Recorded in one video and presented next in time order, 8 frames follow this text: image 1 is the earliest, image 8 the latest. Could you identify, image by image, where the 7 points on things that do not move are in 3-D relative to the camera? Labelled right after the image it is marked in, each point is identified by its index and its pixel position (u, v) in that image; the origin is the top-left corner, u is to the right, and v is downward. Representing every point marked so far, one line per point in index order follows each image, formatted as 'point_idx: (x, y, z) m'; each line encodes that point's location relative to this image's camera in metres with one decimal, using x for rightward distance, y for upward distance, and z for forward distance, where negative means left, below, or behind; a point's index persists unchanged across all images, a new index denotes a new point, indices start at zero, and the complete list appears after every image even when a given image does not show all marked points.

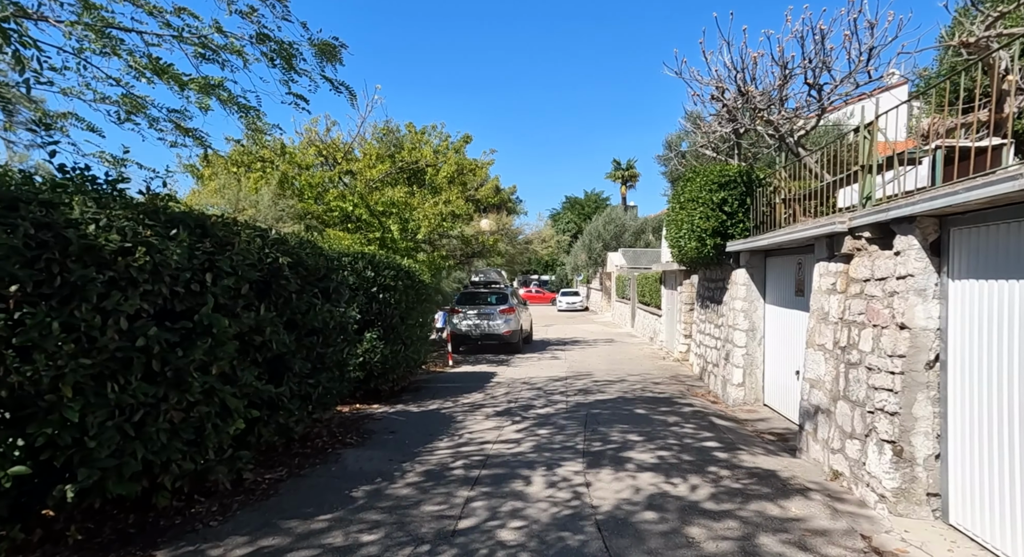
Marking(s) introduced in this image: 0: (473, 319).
0: (-1.0, -1.1, +18.2) m
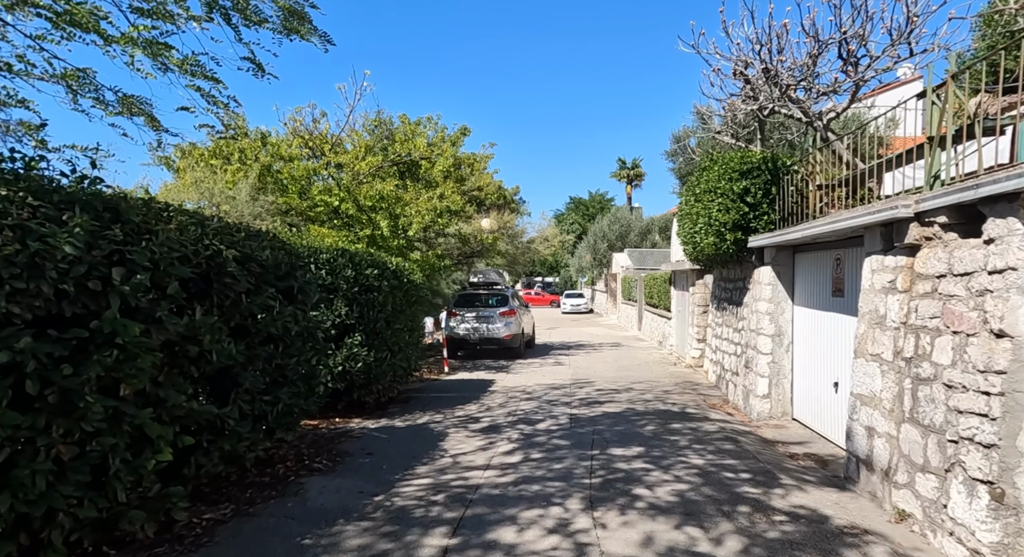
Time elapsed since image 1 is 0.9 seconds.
0: (-1.0, -1.1, +17.1) m
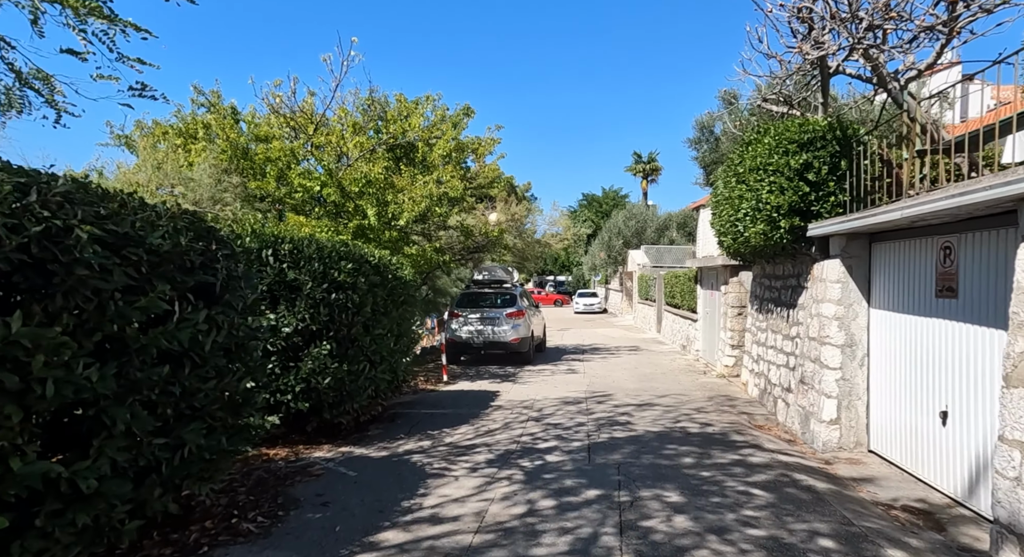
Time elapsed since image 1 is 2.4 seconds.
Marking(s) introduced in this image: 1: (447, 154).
0: (-0.8, -1.0, +15.5) m
1: (-1.2, +2.4, +13.6) m
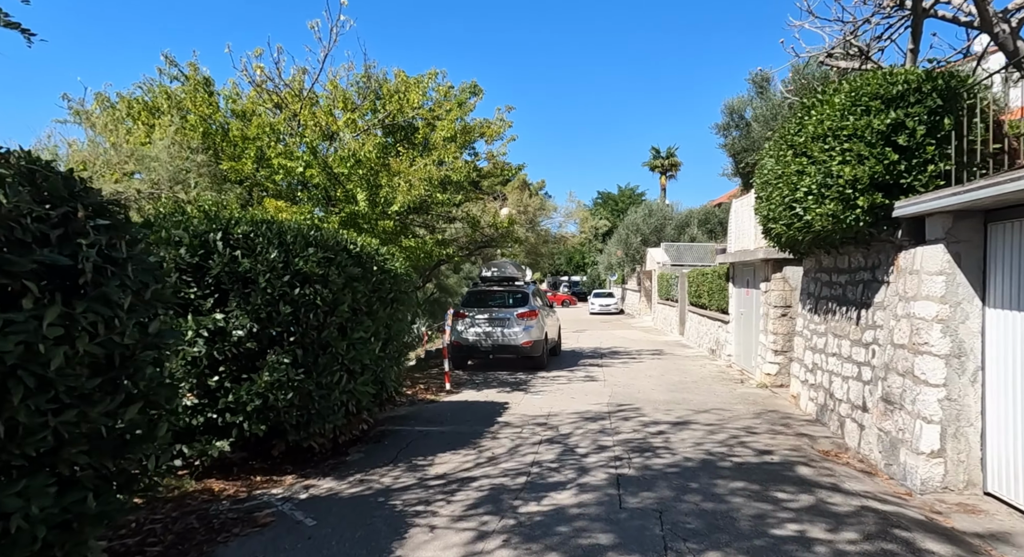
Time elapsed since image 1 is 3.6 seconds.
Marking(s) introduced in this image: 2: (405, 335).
0: (-0.6, -1.0, +14.0) m
1: (-1.0, +2.5, +12.1) m
2: (-1.3, -0.7, +8.5) m
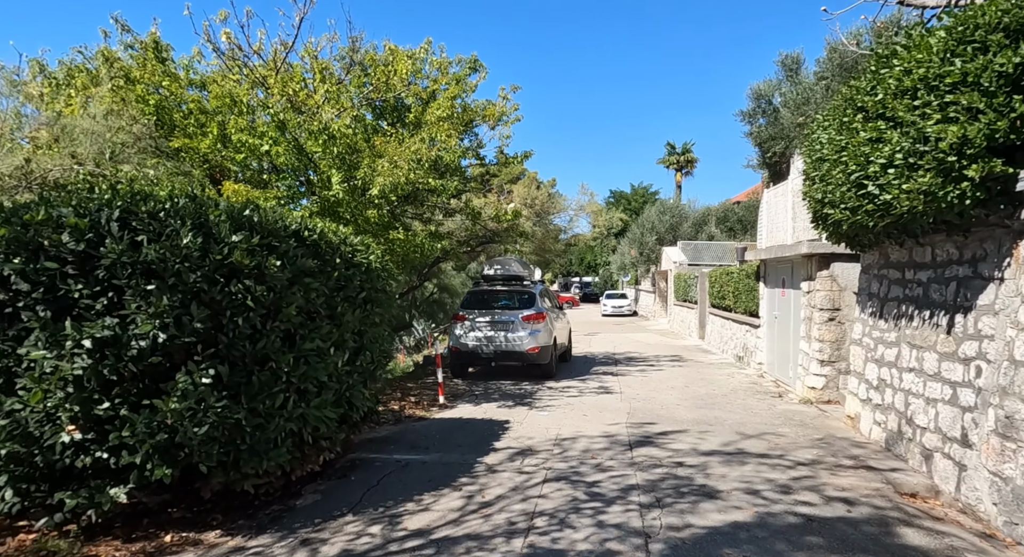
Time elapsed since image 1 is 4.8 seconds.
0: (-0.5, -0.9, +12.5) m
1: (-1.0, +2.5, +10.7) m
2: (-1.3, -0.7, +7.1) m
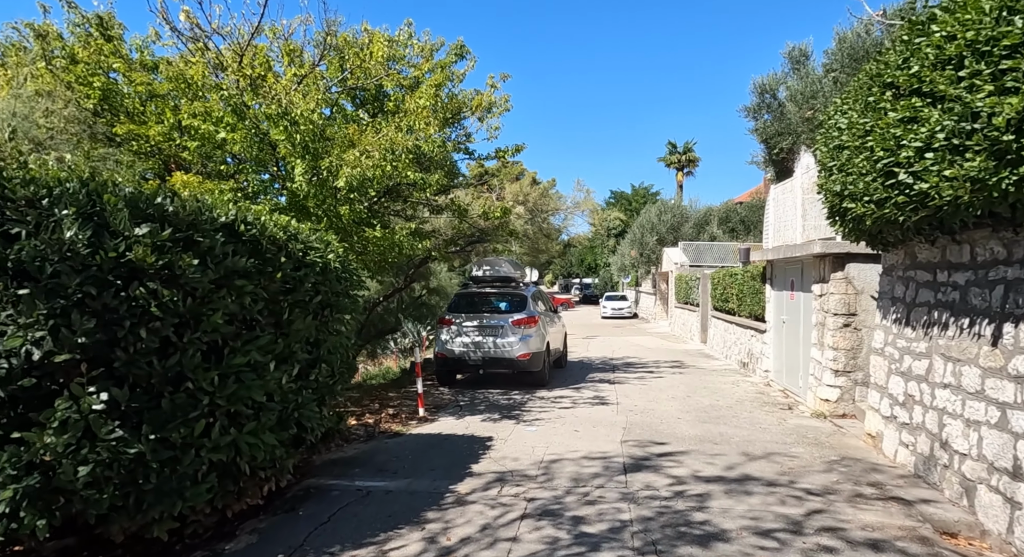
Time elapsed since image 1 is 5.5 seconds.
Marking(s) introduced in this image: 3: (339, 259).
0: (-0.7, -1.0, +11.7) m
1: (-1.1, +2.5, +9.9) m
2: (-1.5, -0.7, +6.3) m
3: (-1.5, +0.2, +6.1) m
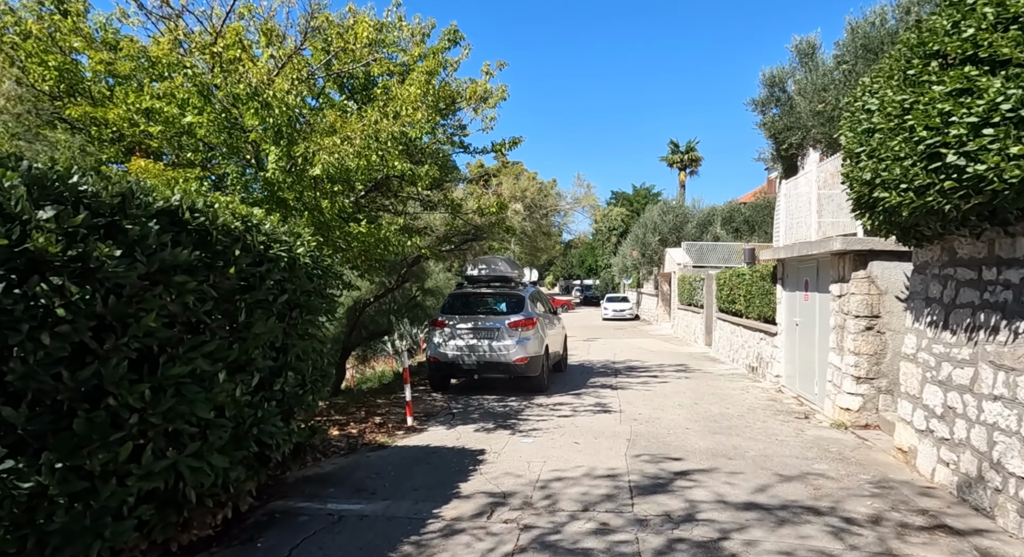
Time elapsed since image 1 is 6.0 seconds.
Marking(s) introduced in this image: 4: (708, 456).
0: (-0.7, -0.9, +11.1) m
1: (-1.2, +2.5, +9.2) m
2: (-1.5, -0.7, +5.6) m
3: (-1.6, +0.2, +5.5) m
4: (+1.9, -1.7, +6.9) m
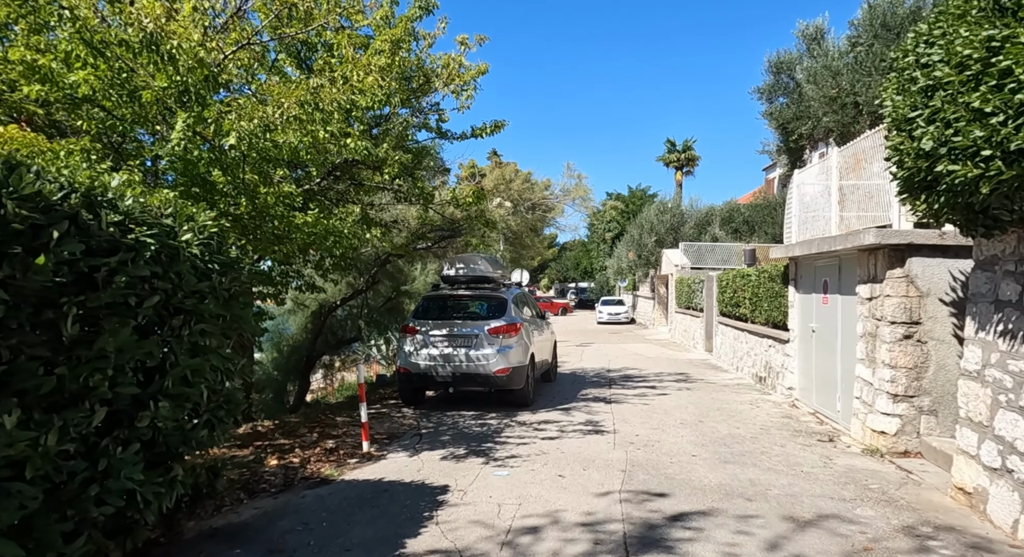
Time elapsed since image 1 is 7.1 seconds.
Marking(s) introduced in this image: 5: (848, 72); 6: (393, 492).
0: (-1.0, -0.9, +9.8) m
1: (-1.4, +2.5, +7.9) m
2: (-1.8, -0.6, +4.3) m
3: (-1.8, +0.2, +4.2) m
4: (+1.7, -1.7, +5.6) m
5: (+6.7, +4.1, +14.0) m
6: (-1.0, -1.8, +5.8) m
